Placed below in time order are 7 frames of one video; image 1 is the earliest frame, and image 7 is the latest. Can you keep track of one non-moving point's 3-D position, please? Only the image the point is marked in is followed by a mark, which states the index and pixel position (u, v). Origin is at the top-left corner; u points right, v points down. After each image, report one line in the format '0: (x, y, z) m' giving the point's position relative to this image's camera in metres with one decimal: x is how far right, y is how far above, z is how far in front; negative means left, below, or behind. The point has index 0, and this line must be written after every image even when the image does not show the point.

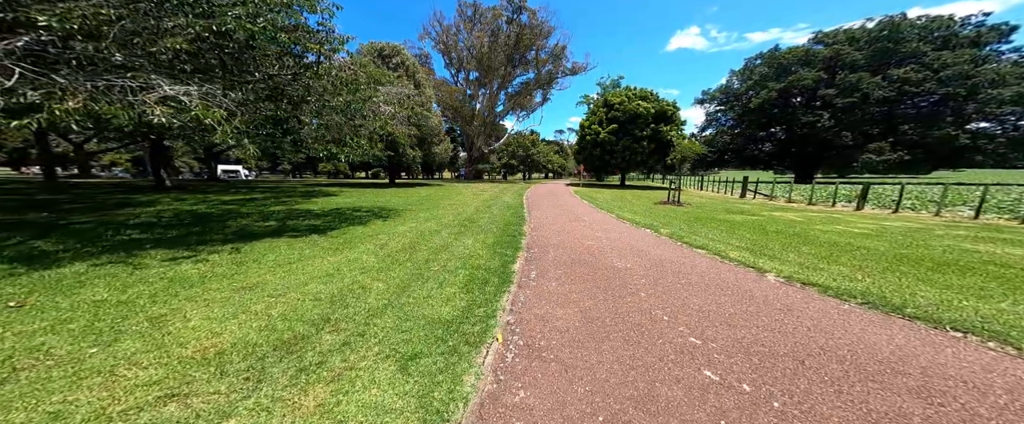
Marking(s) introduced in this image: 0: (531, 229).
0: (+0.5, -0.5, +10.0) m
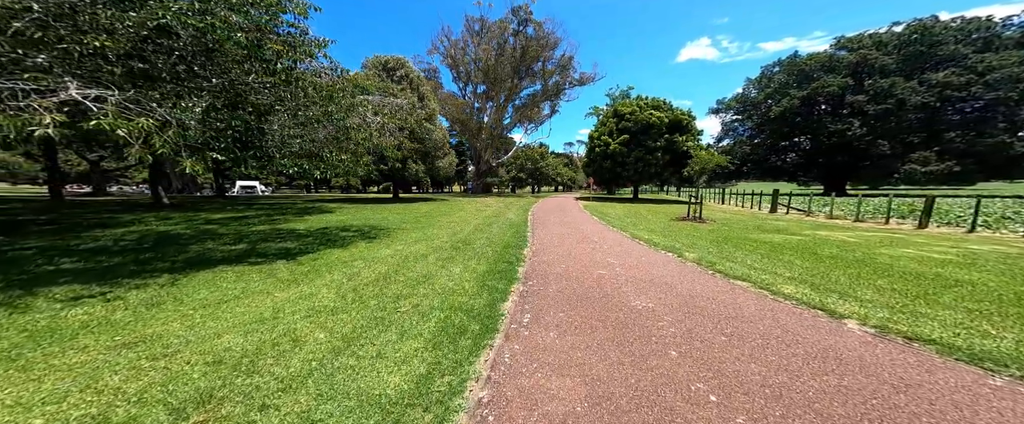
0: (+0.5, -1.1, +8.7) m
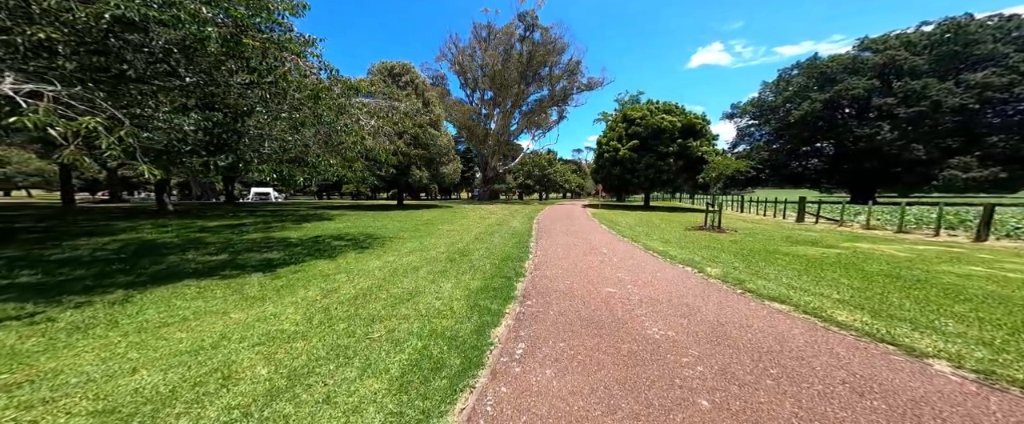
0: (+0.5, -1.3, +7.9) m
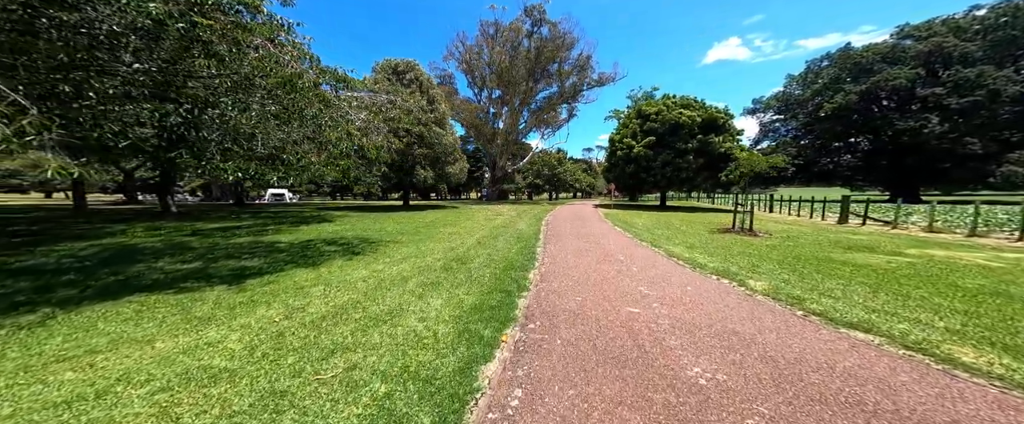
0: (+0.6, -1.3, +6.8) m
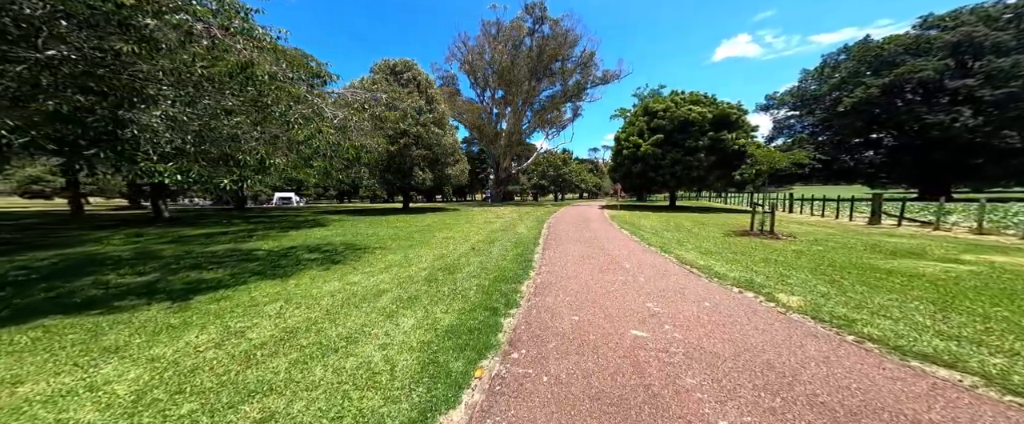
0: (+0.4, -1.4, +5.9) m
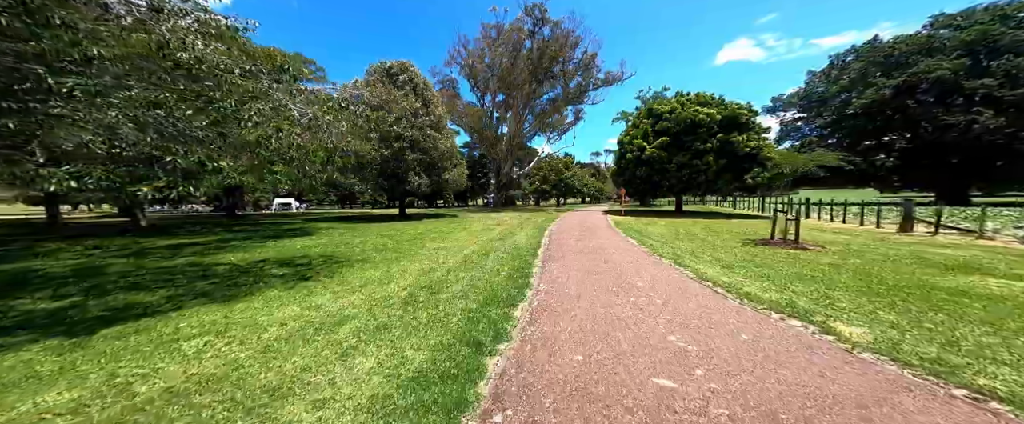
0: (+0.2, -1.5, +4.9) m
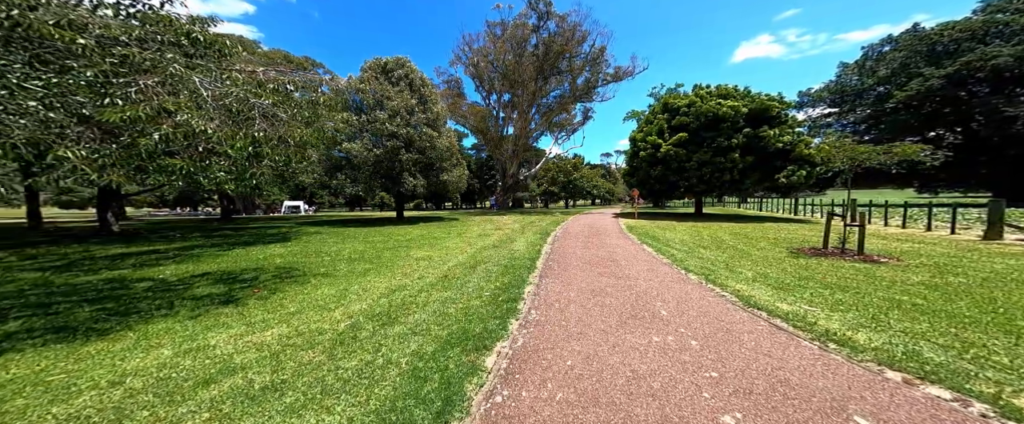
0: (-0.1, -1.5, +3.2) m
